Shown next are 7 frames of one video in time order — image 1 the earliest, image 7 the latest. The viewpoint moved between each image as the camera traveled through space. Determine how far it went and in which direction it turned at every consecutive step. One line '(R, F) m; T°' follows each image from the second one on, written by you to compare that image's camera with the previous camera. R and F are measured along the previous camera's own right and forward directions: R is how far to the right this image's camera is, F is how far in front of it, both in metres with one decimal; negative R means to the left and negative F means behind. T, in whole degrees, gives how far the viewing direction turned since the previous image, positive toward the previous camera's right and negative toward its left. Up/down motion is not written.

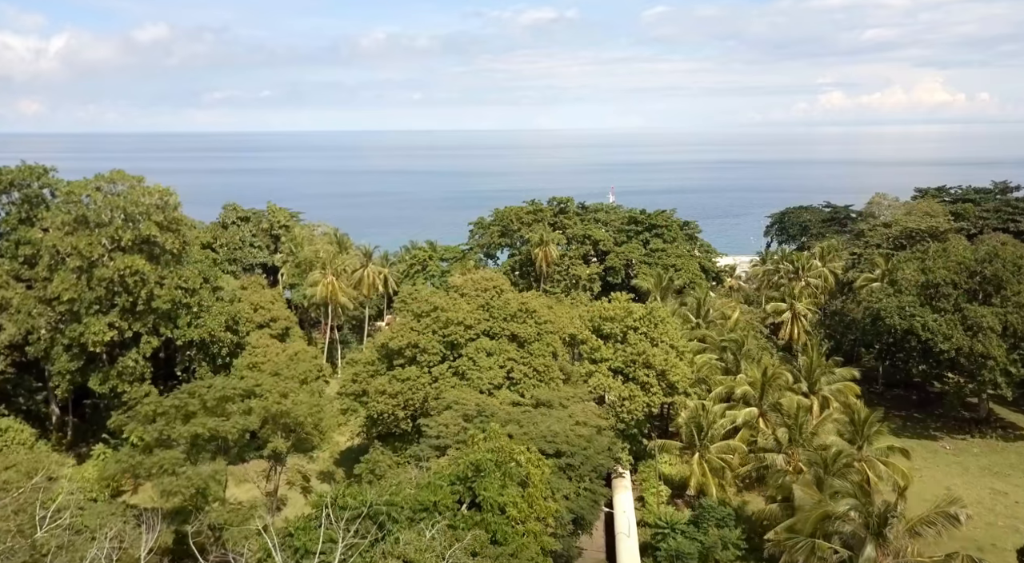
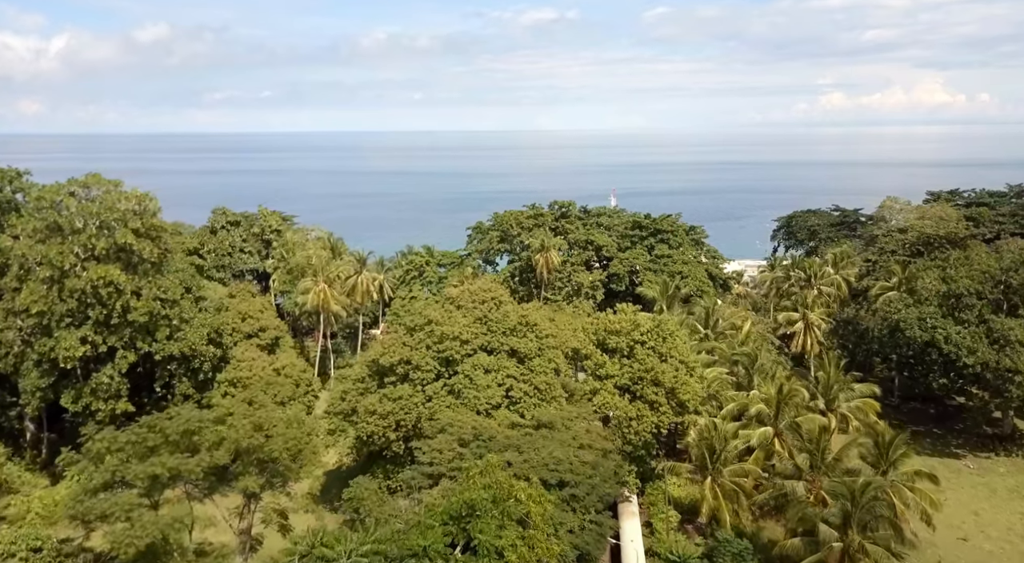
(0.0, +2.1) m; 0°
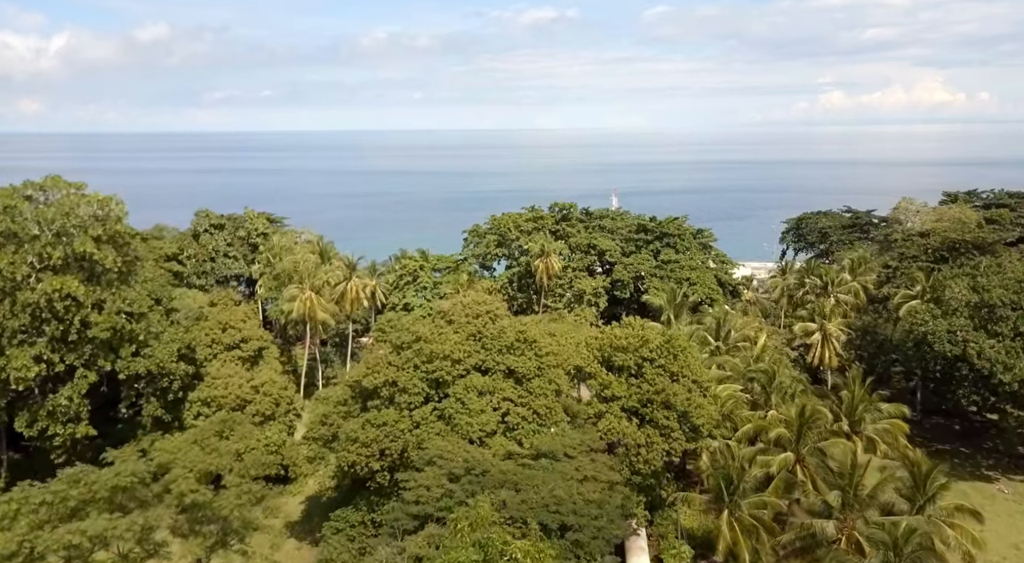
(+0.1, +2.8) m; 0°
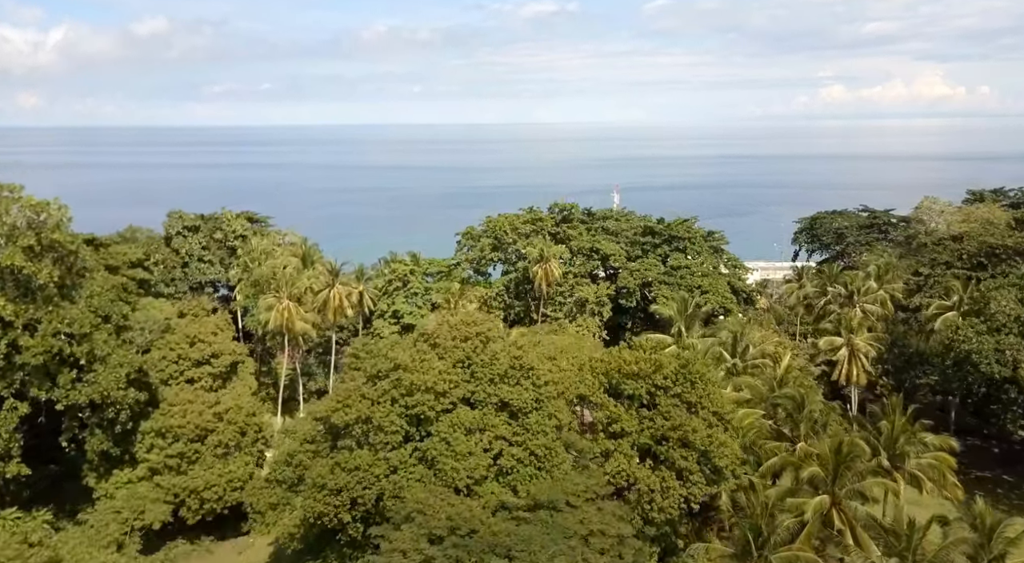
(+0.2, +3.9) m; 0°
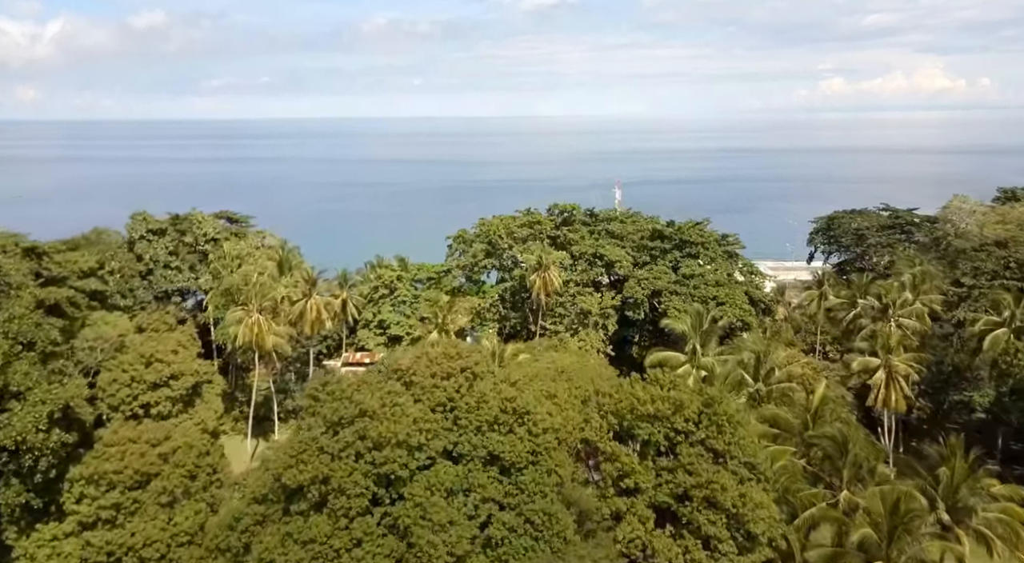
(+0.2, +4.3) m; 0°
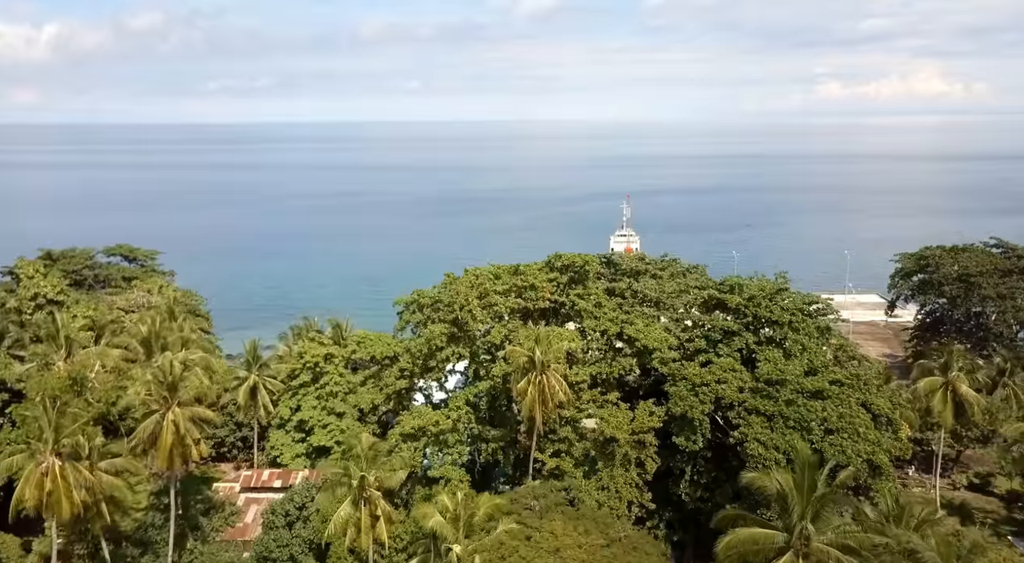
(+0.6, +16.0) m; 0°
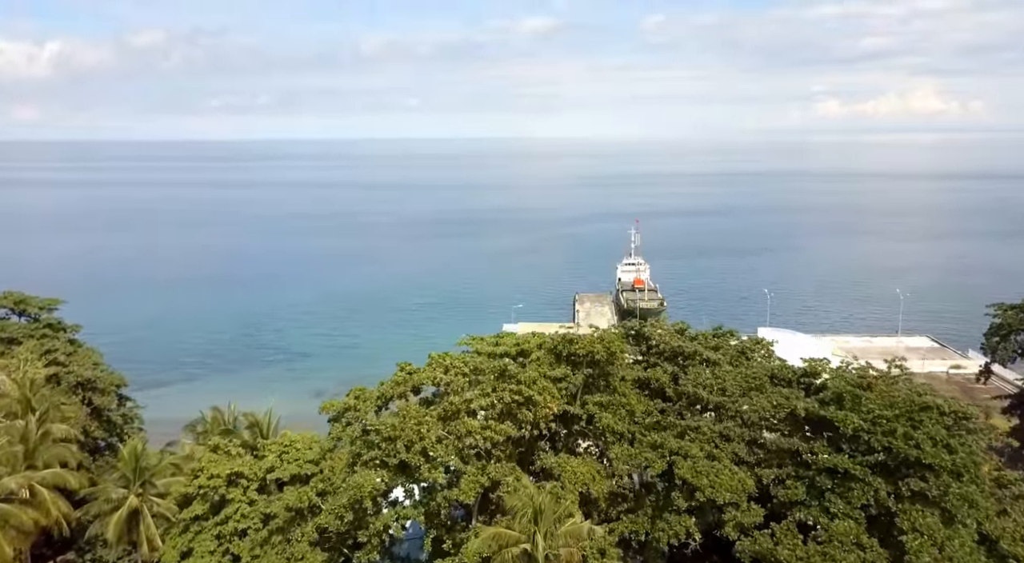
(+0.3, +10.7) m; 0°
